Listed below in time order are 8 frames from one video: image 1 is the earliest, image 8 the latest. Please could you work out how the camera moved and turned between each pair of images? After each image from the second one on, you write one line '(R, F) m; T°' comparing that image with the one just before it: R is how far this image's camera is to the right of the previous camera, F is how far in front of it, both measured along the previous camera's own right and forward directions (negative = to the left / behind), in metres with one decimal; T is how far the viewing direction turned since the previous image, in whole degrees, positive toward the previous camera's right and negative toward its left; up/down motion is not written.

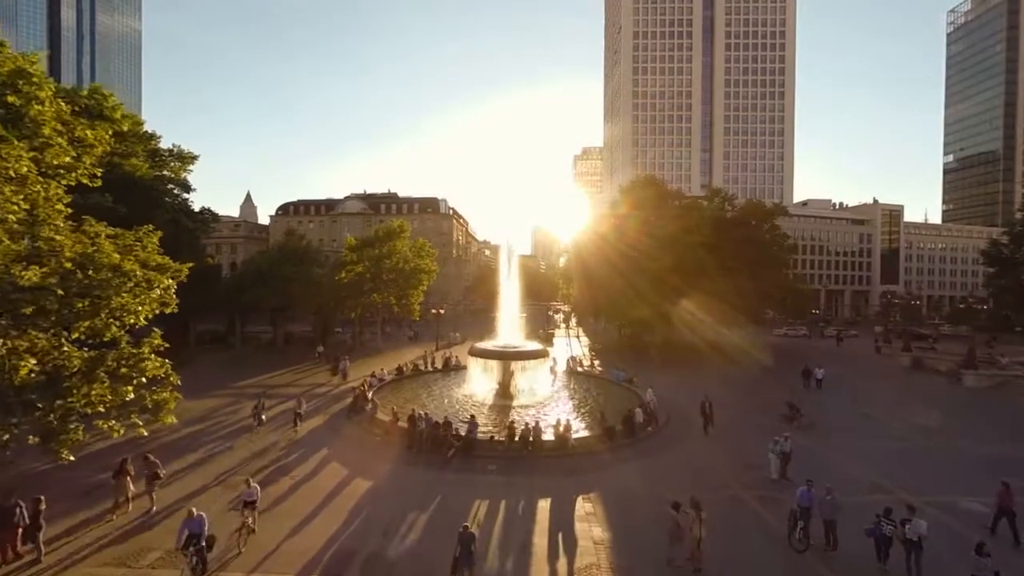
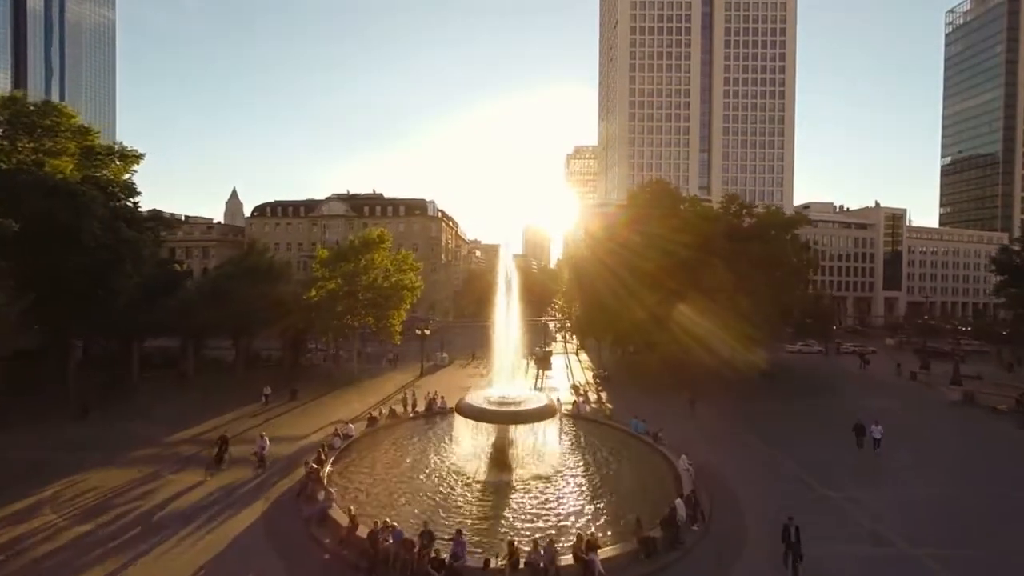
(-0.4, +5.7) m; +1°
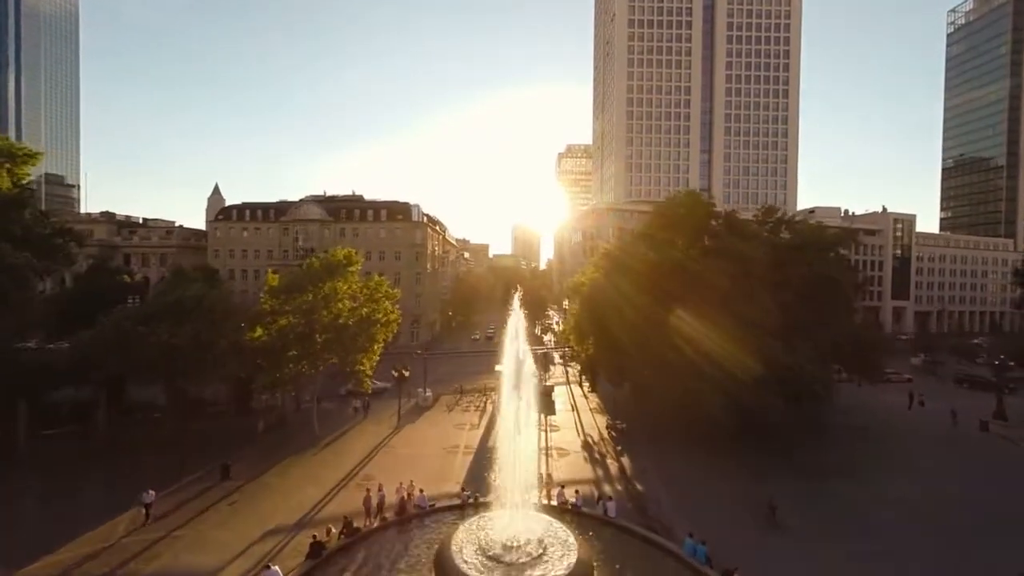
(-0.7, +8.2) m; +1°
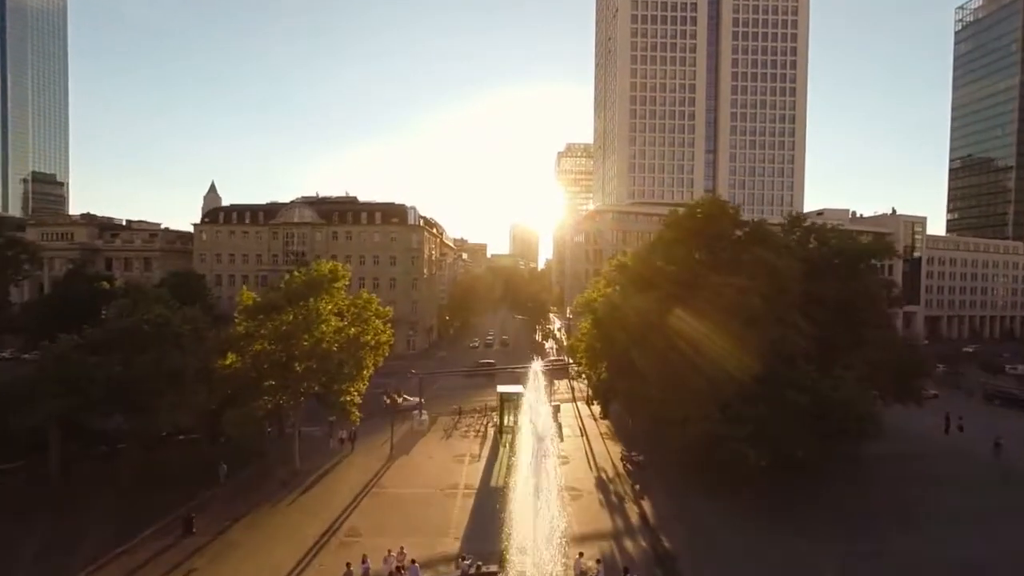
(-0.5, +3.7) m; 0°
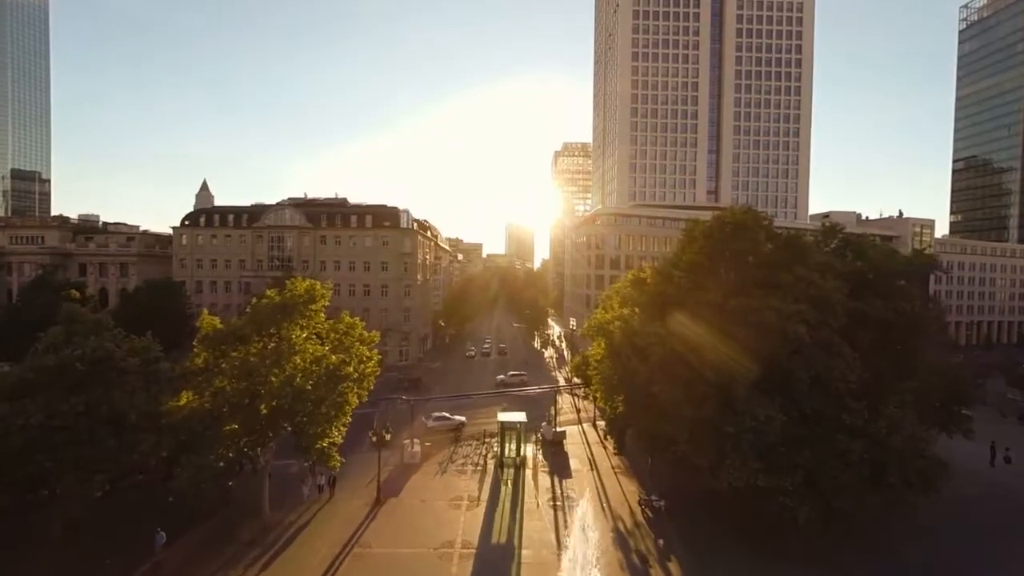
(-0.6, +4.2) m; +1°
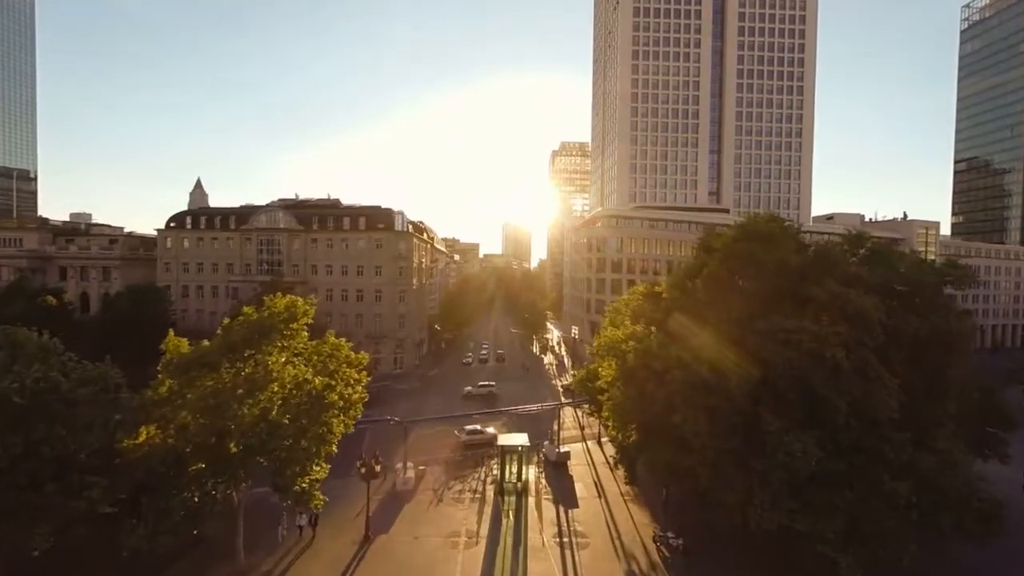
(-0.4, +2.7) m; 0°
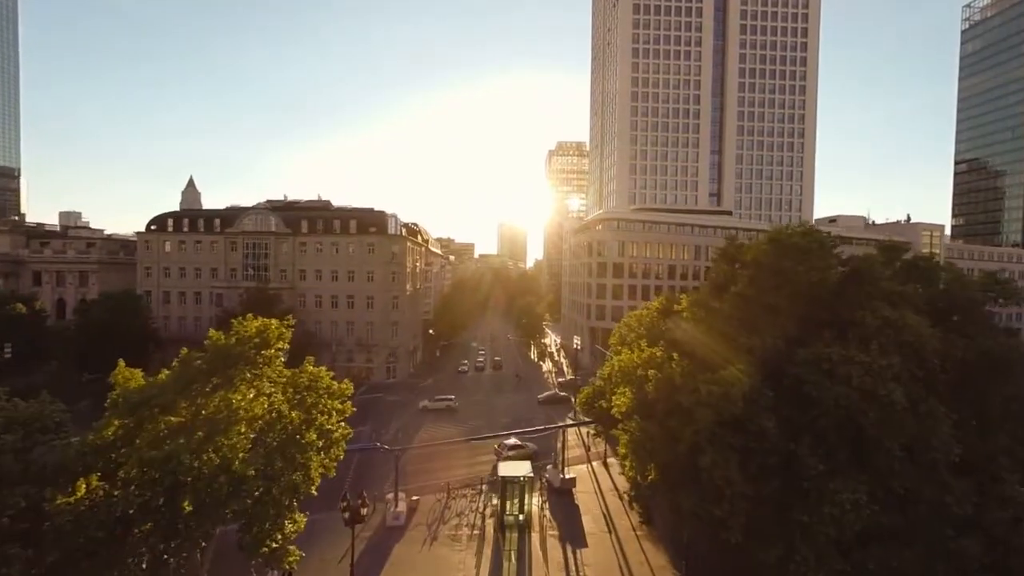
(-0.4, +3.1) m; +1°
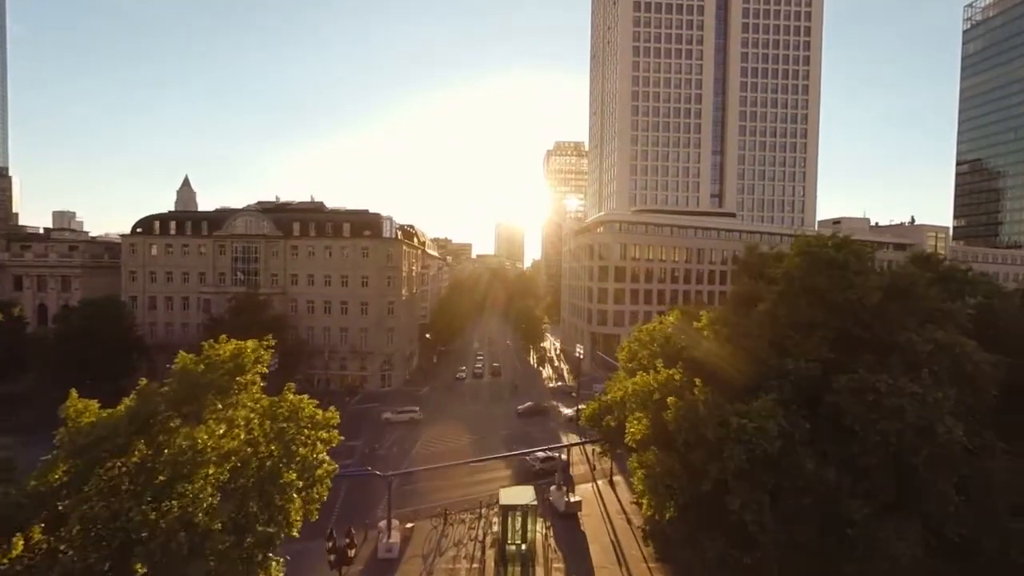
(-0.3, +2.3) m; 0°
